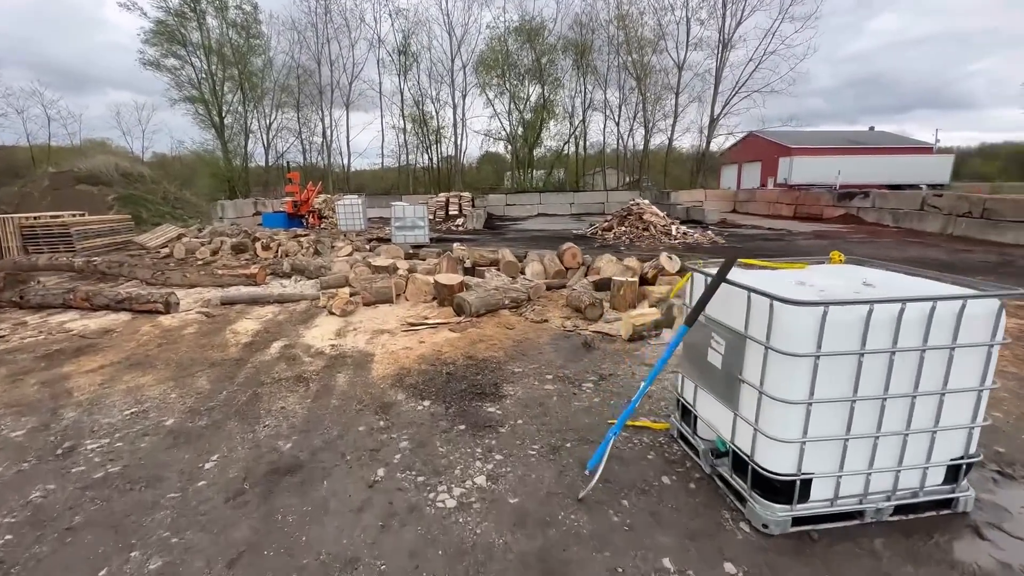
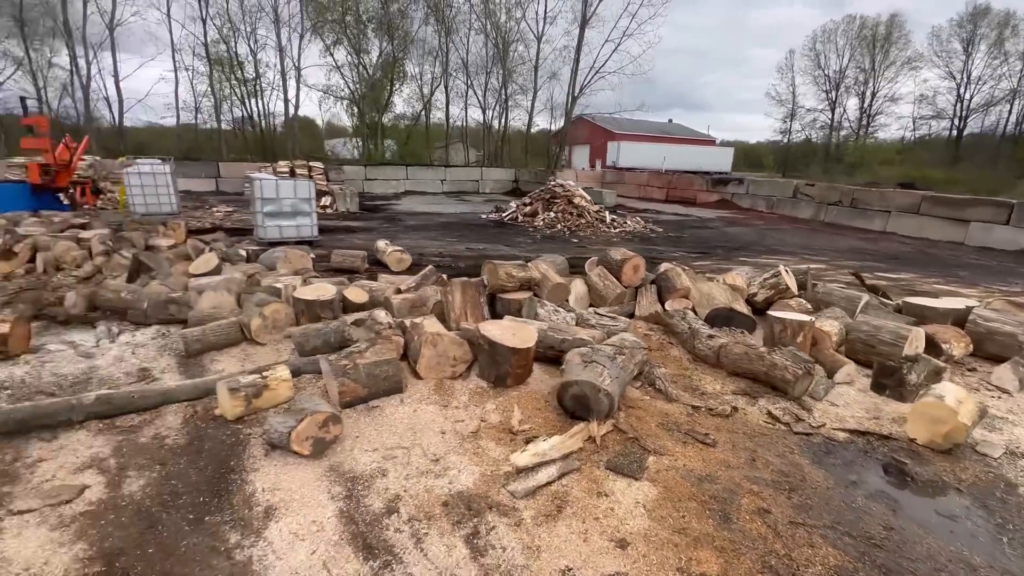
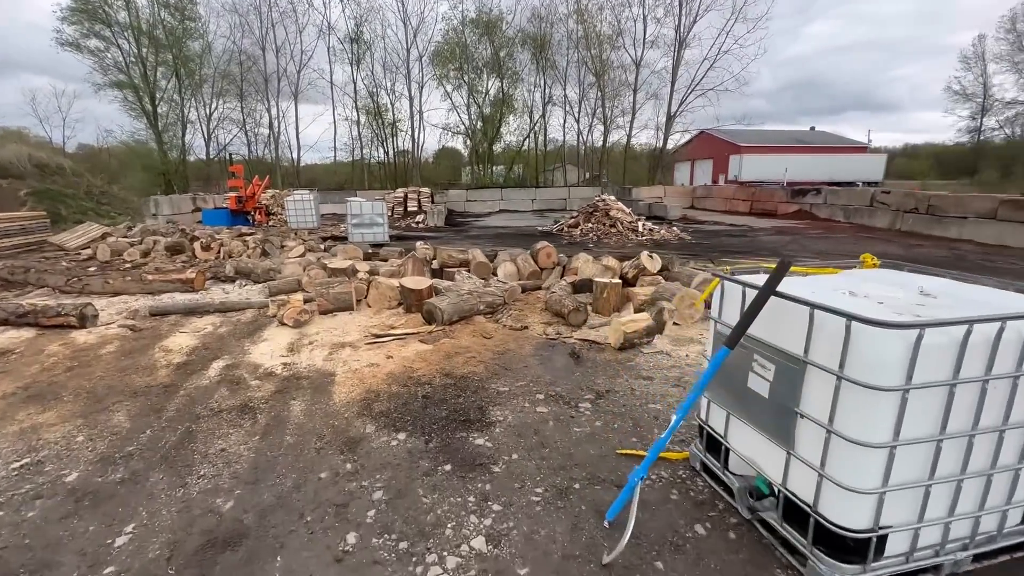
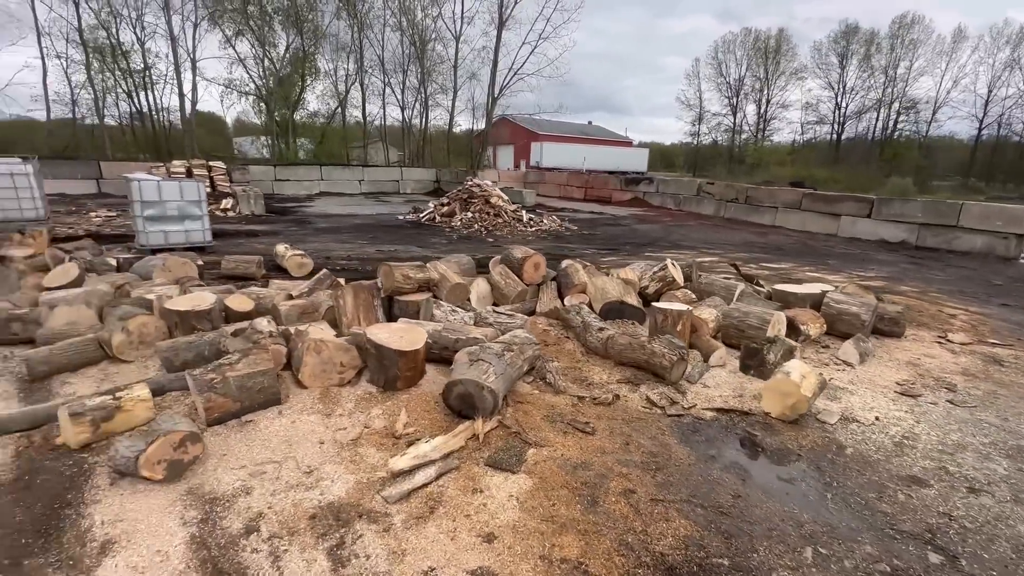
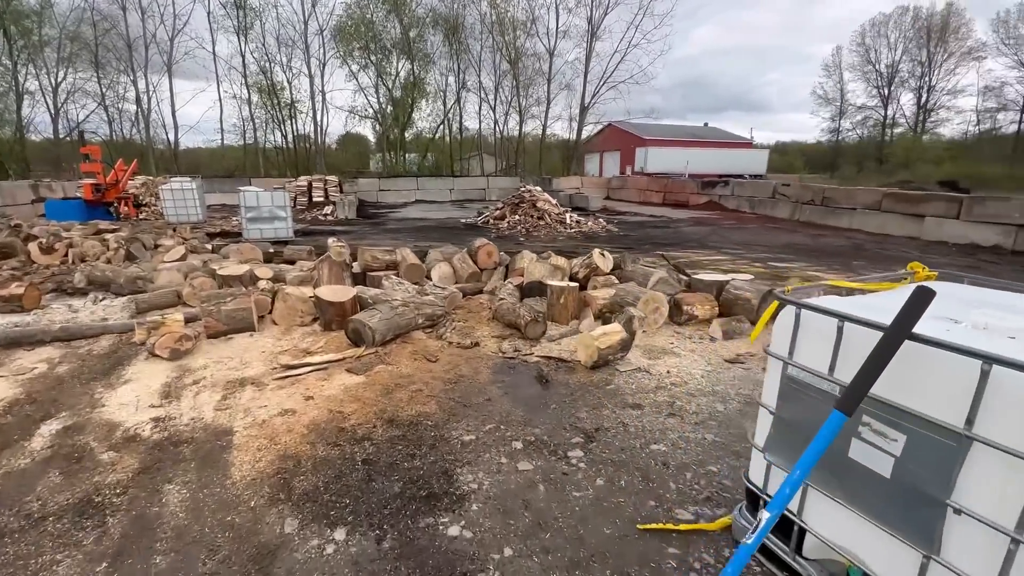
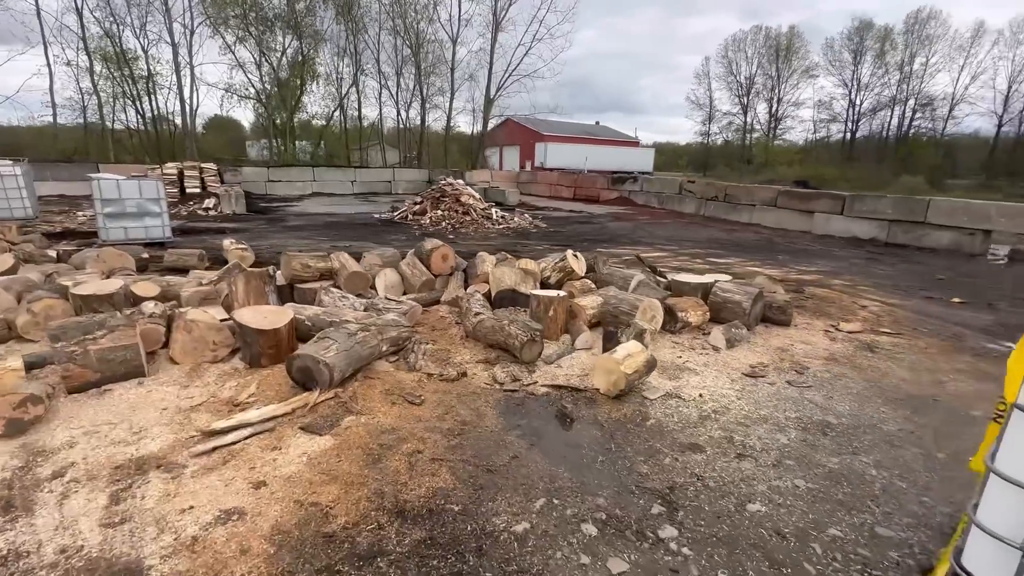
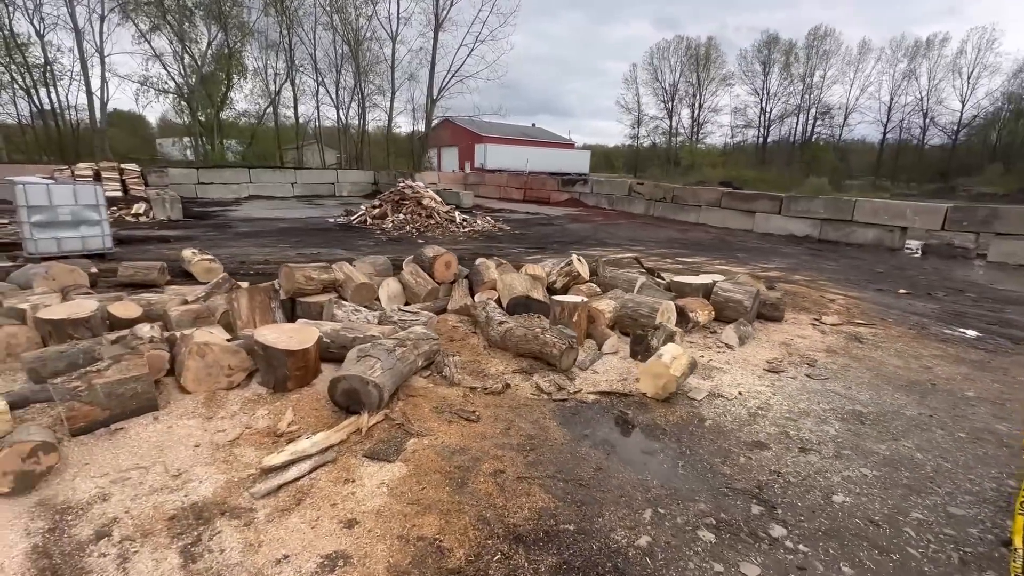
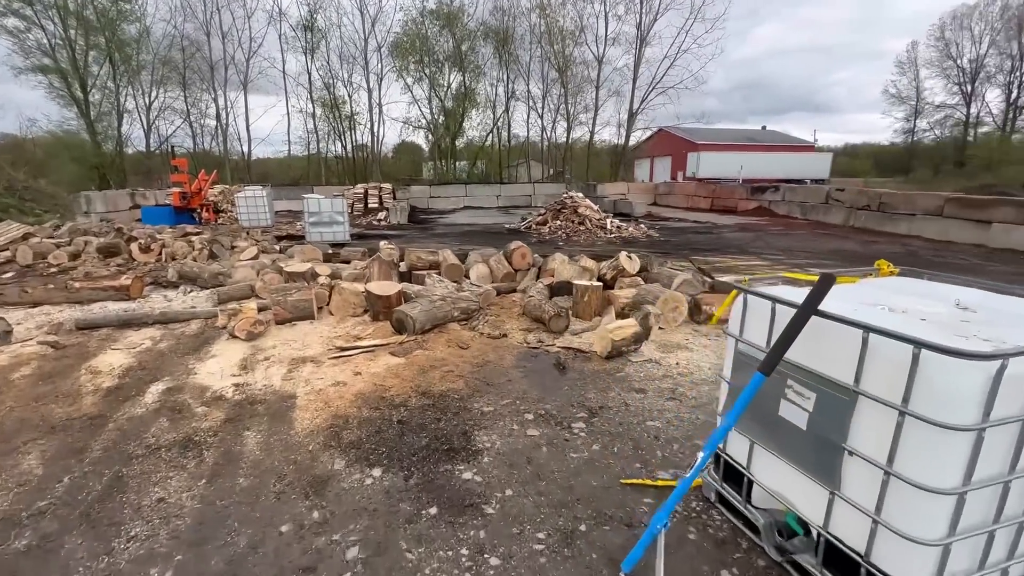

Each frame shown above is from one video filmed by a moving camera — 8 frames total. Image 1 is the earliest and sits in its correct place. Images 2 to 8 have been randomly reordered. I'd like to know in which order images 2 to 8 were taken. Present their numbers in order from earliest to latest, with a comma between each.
3, 8, 5, 6, 7, 4, 2
